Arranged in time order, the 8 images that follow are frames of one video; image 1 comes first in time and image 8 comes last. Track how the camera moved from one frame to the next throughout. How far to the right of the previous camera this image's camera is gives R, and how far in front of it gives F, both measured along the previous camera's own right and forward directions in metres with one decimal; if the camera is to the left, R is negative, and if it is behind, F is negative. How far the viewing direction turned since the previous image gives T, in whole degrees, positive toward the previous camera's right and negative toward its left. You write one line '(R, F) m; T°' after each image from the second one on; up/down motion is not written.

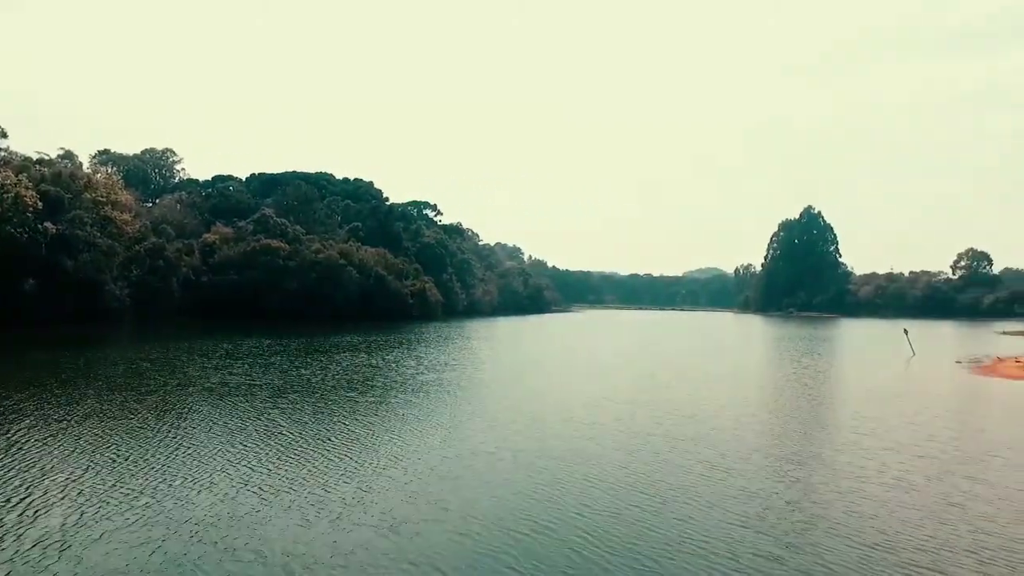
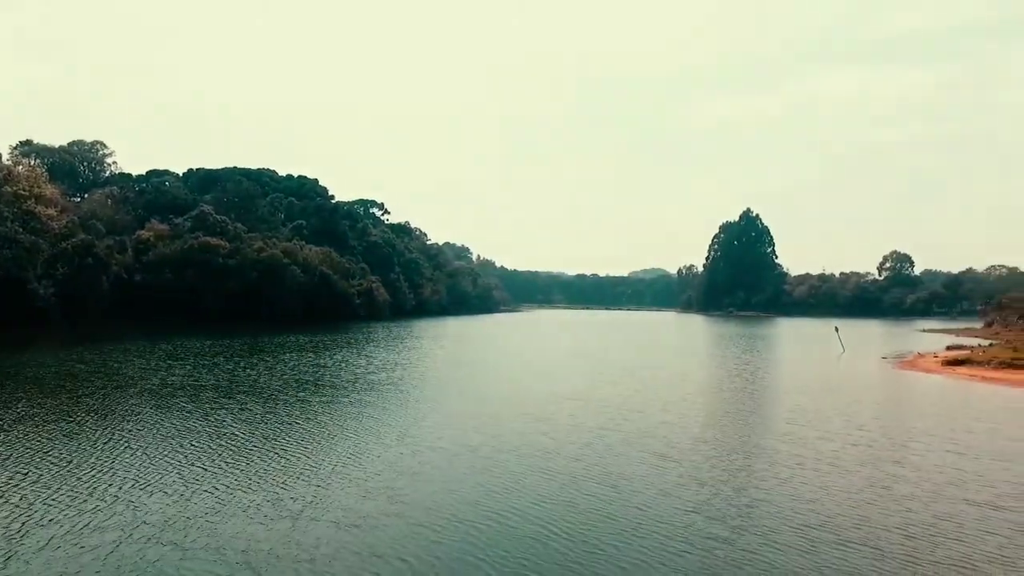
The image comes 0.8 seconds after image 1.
(-0.7, -0.7) m; +5°
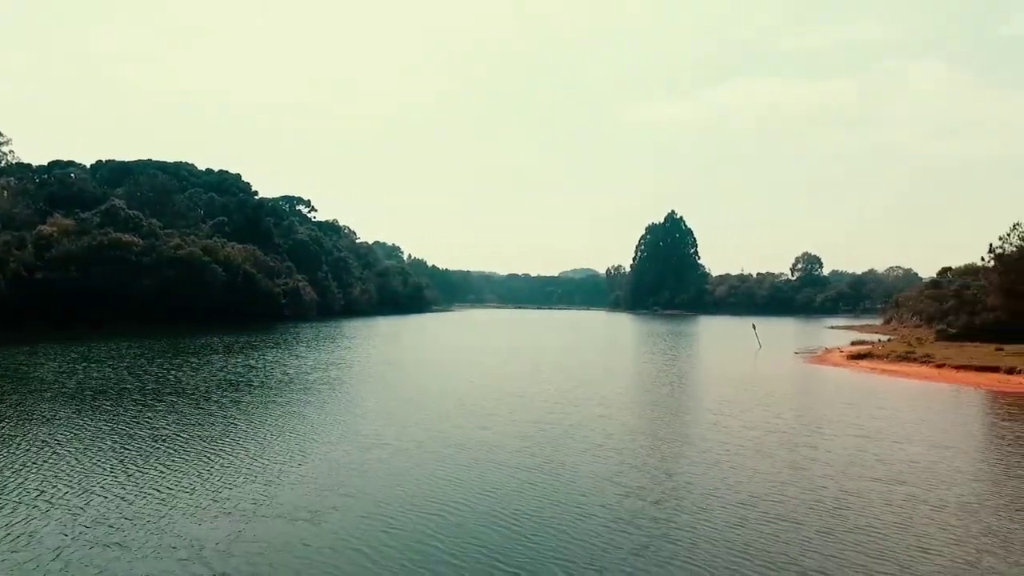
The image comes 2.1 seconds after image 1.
(-1.1, -1.1) m; +6°
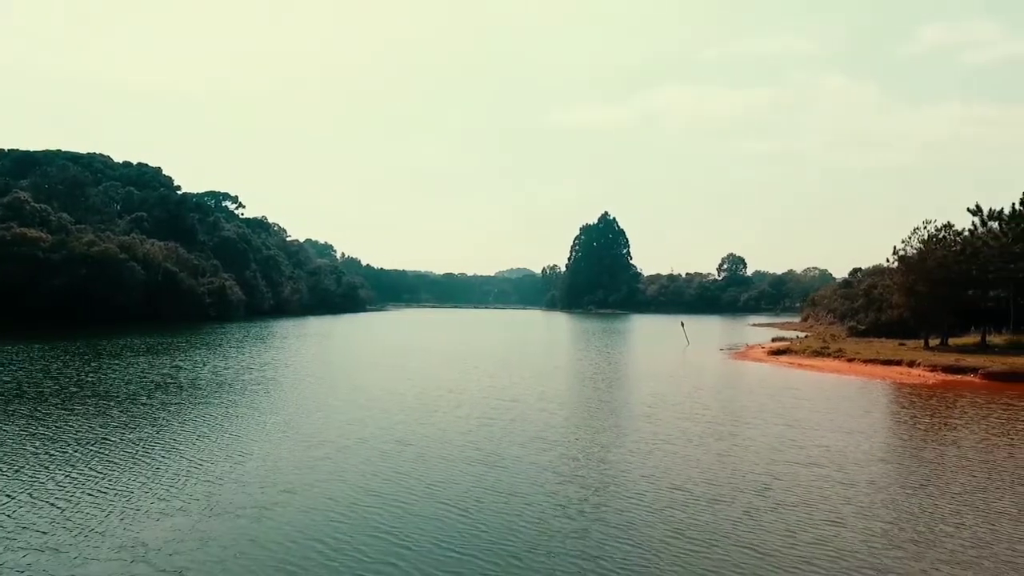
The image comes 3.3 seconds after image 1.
(-0.6, -1.0) m; +6°
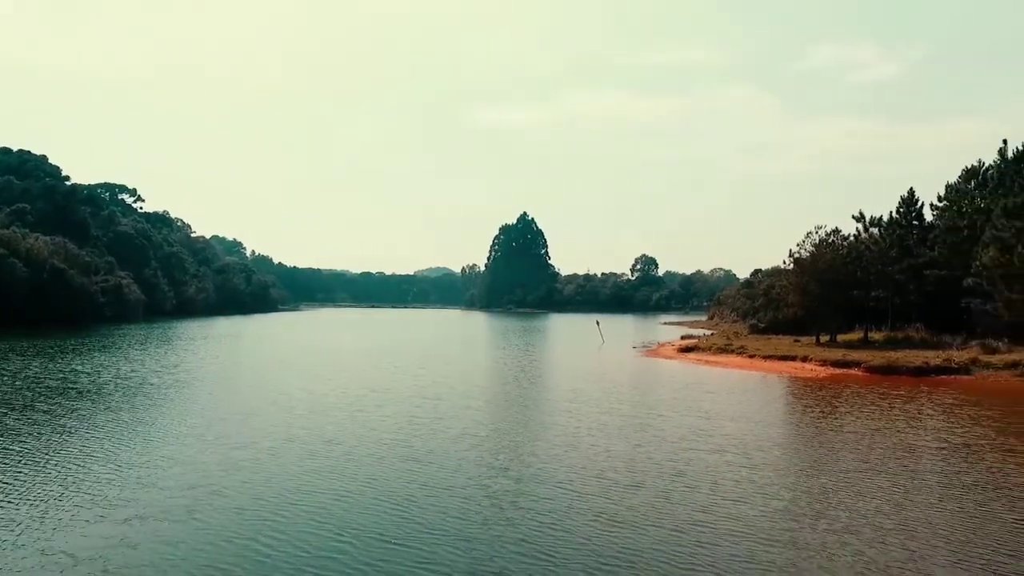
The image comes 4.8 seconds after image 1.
(-0.9, -1.3) m; +8°
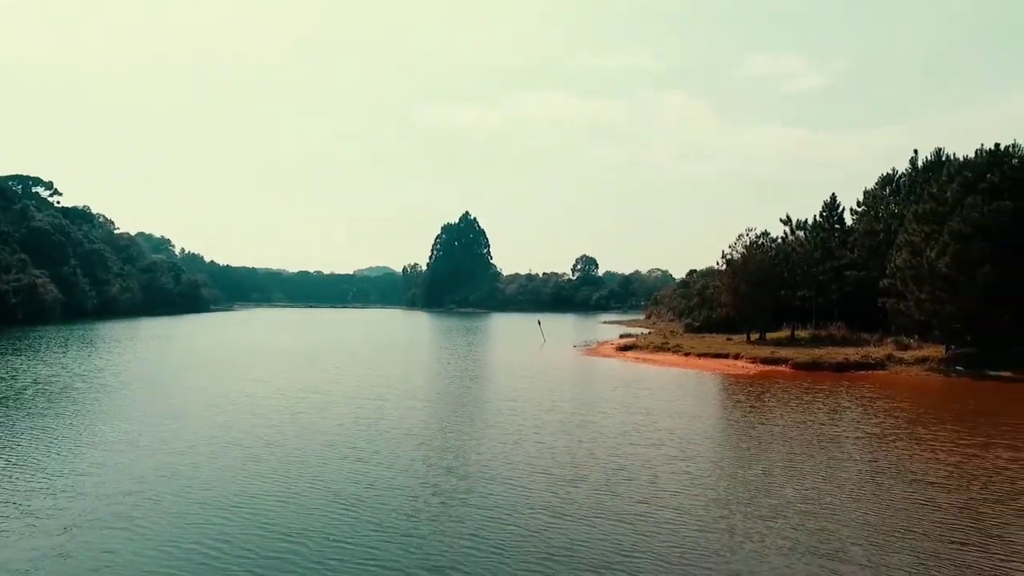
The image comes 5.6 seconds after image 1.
(-0.4, -0.8) m; +5°
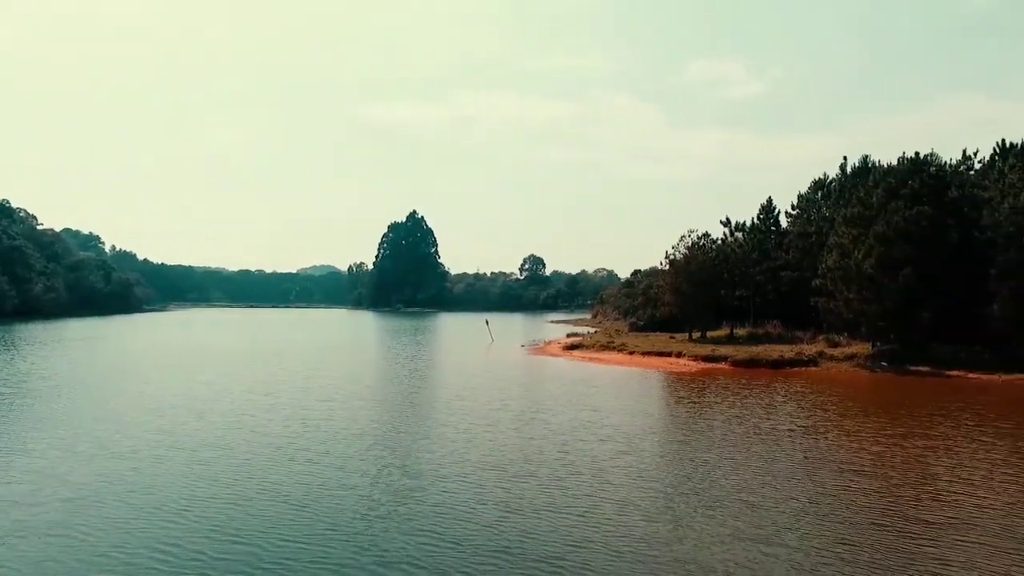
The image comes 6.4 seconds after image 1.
(-0.4, -0.7) m; +5°
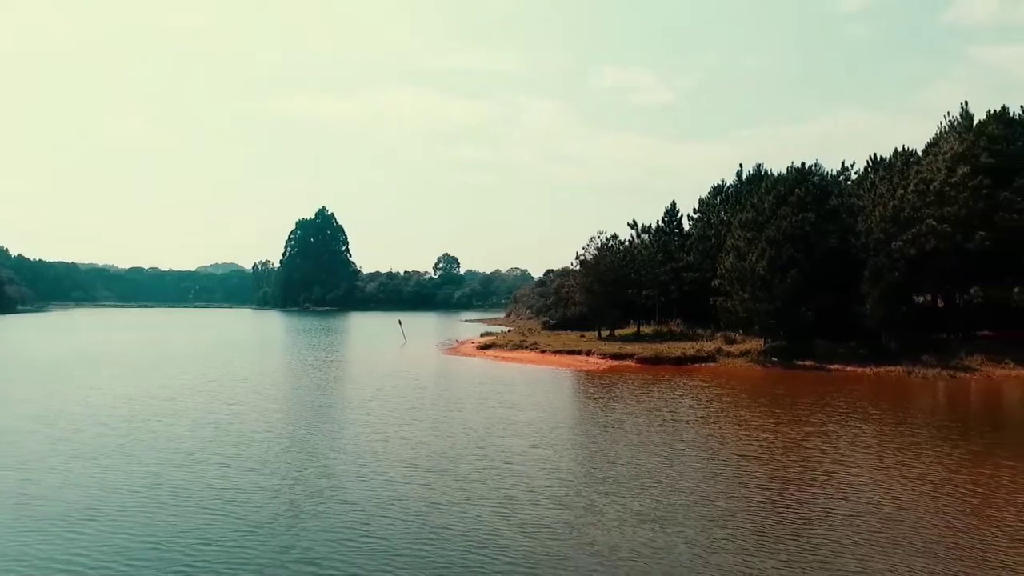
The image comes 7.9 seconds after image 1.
(-0.5, -1.5) m; +8°
